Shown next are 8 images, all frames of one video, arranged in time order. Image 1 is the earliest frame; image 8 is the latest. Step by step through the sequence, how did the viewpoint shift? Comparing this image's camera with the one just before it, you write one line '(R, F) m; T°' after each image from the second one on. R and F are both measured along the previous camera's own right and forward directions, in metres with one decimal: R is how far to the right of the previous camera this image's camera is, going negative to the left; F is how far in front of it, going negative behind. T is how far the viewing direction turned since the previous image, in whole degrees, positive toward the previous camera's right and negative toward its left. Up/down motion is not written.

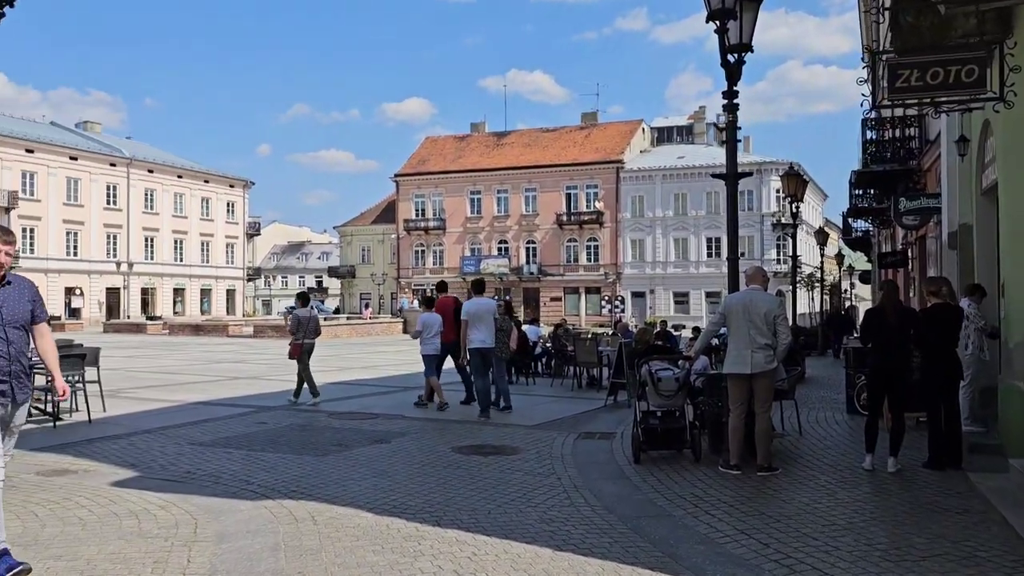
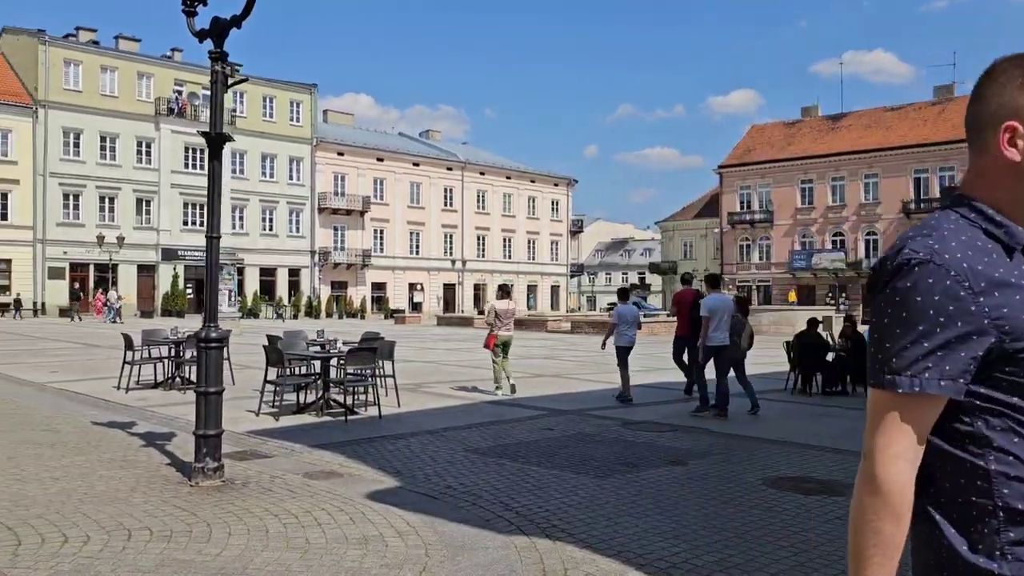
(0.0, +1.6) m; -21°
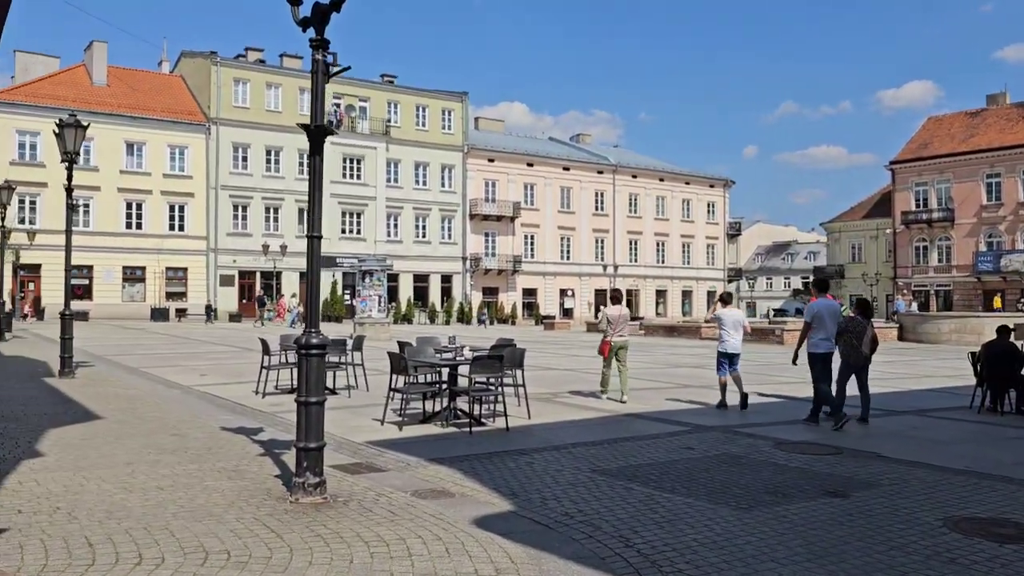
(+0.2, +0.8) m; -10°
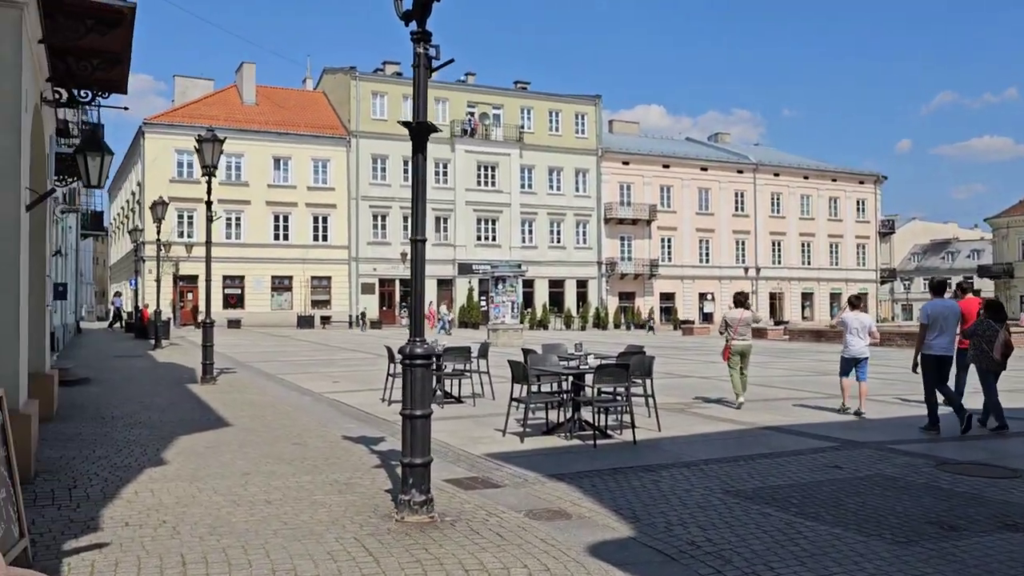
(+0.1, +0.5) m; -9°
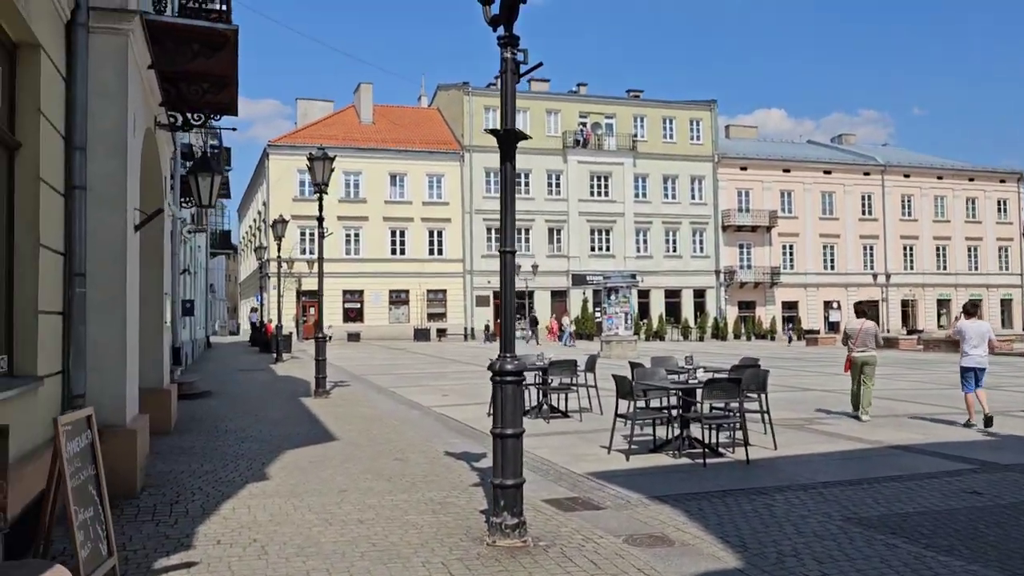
(+0.2, +0.3) m; -8°
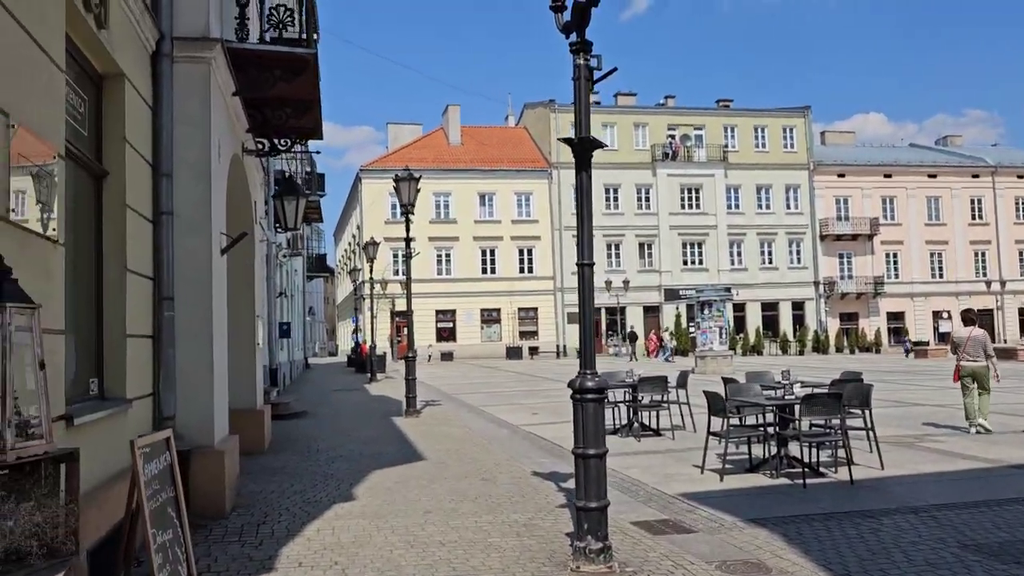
(+0.1, +0.2) m; -6°
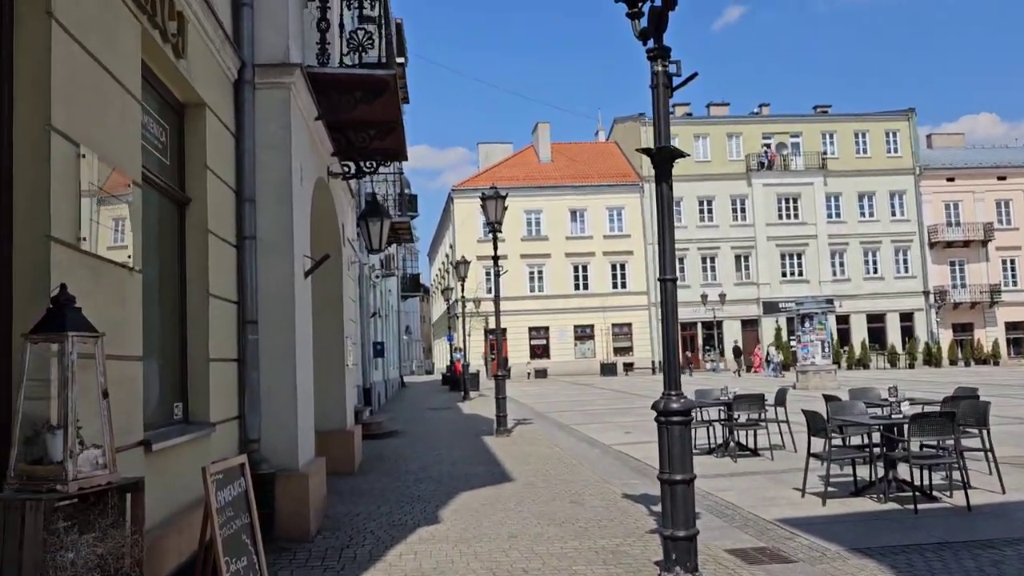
(+0.1, +0.2) m; -6°
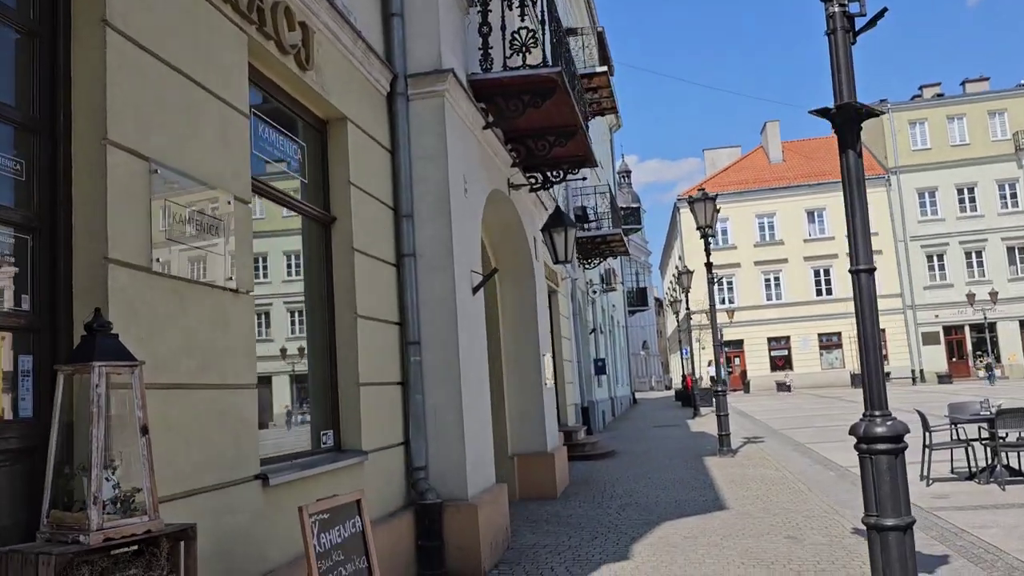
(+0.5, +0.8) m; -16°
